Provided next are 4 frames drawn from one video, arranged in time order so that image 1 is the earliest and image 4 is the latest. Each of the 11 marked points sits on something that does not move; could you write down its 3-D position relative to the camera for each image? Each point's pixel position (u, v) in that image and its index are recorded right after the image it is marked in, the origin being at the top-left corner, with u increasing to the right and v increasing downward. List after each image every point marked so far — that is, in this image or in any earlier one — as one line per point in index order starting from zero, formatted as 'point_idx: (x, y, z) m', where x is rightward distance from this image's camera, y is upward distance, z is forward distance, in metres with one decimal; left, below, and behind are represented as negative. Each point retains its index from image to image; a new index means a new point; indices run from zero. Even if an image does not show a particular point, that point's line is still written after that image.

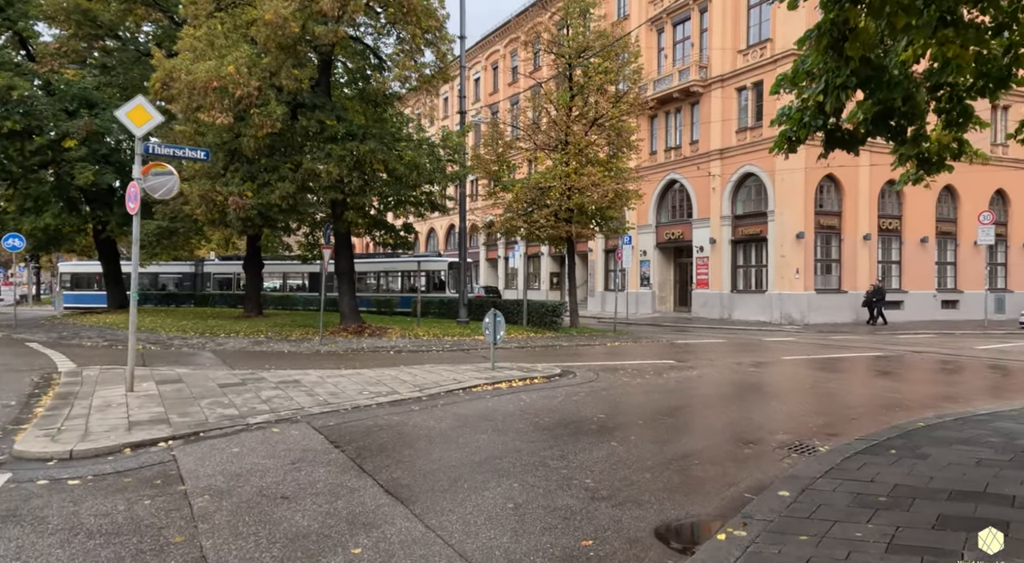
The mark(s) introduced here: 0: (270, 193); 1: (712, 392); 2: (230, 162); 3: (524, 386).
0: (-6.3, +2.3, +17.8) m
1: (+3.2, -1.7, +10.8) m
2: (-7.7, +3.3, +18.4) m
3: (+0.2, -1.7, +11.0) m
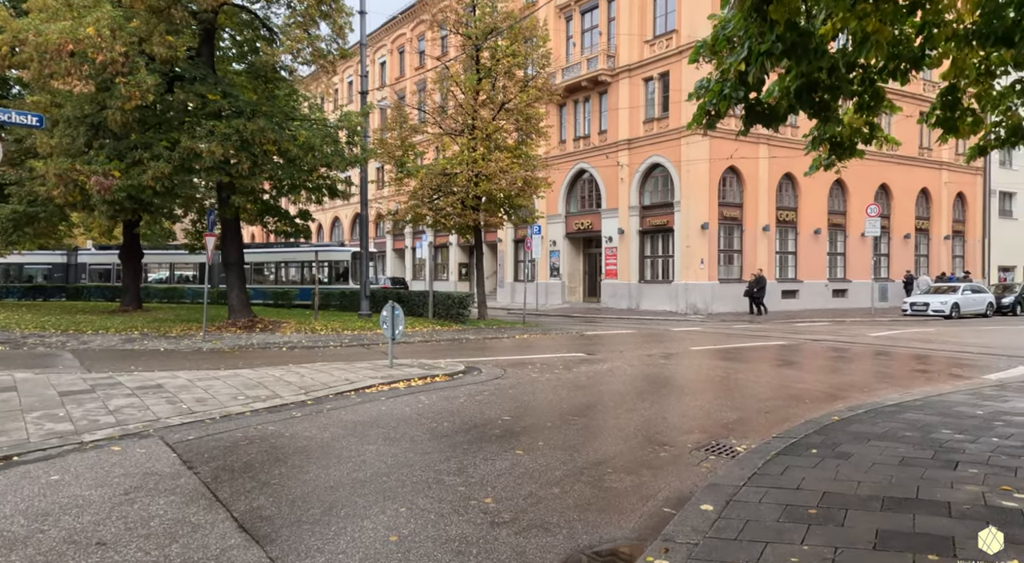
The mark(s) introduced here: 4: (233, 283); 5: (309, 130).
0: (-8.6, +2.5, +15.9) m
1: (+1.7, -1.6, +10.3) m
2: (-10.1, +3.5, +16.4) m
3: (-1.3, -1.5, +10.1) m
4: (-7.9, 0.0, +19.3) m
5: (-5.4, +4.0, +18.2) m
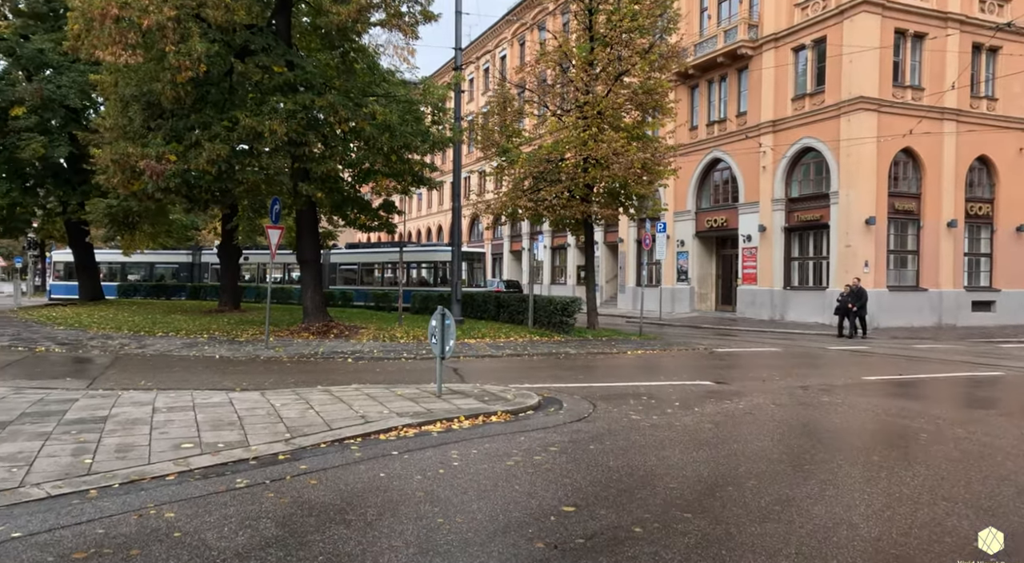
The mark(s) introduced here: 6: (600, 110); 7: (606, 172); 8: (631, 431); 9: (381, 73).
0: (-6.5, +2.6, +14.1) m
1: (+2.5, -1.6, +6.7) m
2: (-7.8, +3.5, +14.9) m
3: (-0.4, -1.5, +7.0) m
4: (-5.2, 0.0, +17.3) m
5: (-2.9, +4.0, +15.8) m
6: (+2.5, +4.8, +19.3) m
7: (+2.6, +3.0, +18.8) m
8: (+1.2, -1.6, +7.2) m
9: (-3.3, +5.3, +17.3) m
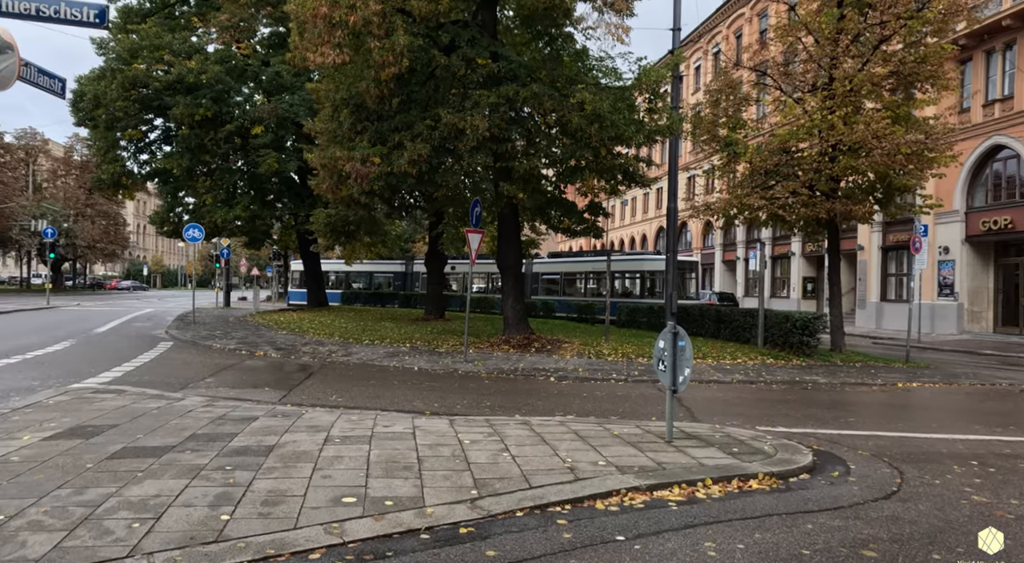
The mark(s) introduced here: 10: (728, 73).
0: (-2.2, +2.4, +13.5) m
1: (+4.3, -1.7, +3.7) m
2: (-3.2, +3.4, +14.6) m
3: (+1.5, -1.6, +4.9) m
4: (0.0, -0.2, +16.2) m
5: (+1.8, +3.8, +14.1) m
6: (+7.9, +4.5, +15.9) m
7: (+7.8, +2.7, +15.4) m
8: (+3.1, -1.6, +4.6) m
9: (+1.8, +5.0, +15.7) m
10: (+5.8, +5.6, +18.4) m
